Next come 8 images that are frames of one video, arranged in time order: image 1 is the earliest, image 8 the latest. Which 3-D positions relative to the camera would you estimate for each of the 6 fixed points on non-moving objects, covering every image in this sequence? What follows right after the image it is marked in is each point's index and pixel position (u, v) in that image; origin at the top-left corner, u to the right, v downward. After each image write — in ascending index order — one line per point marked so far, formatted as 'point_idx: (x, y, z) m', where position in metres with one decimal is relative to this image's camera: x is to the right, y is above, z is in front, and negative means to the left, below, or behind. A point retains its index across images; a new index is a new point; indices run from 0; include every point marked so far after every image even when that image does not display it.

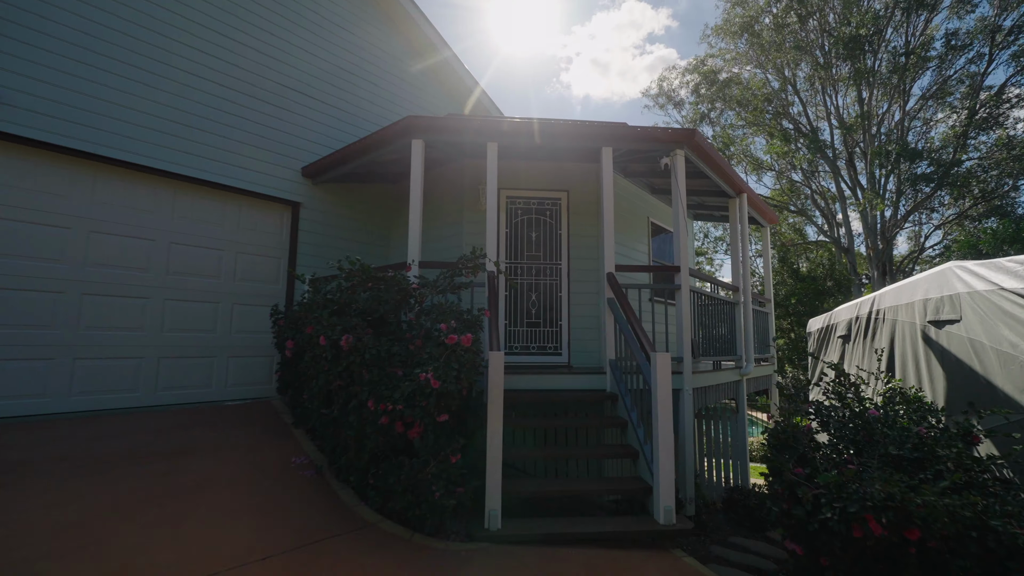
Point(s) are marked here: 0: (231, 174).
0: (-3.7, +1.5, +5.7) m
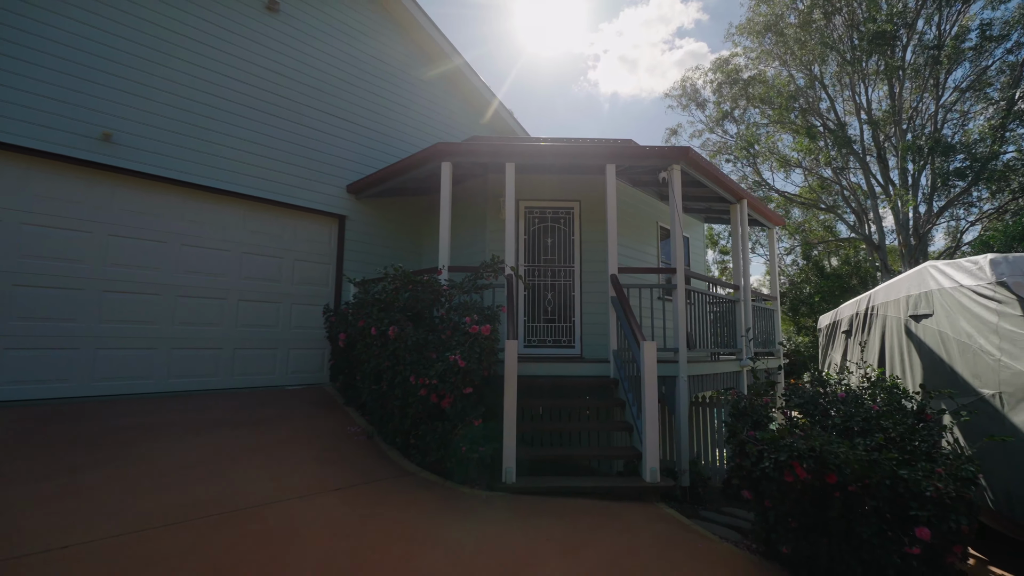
0: (-3.5, +1.4, +6.8) m
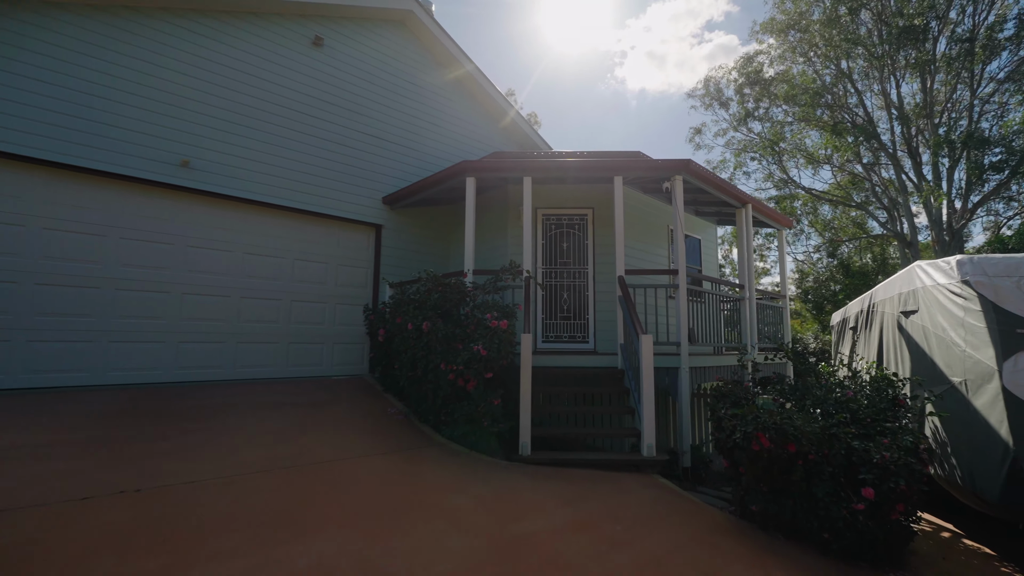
0: (-3.2, +1.4, +7.7) m
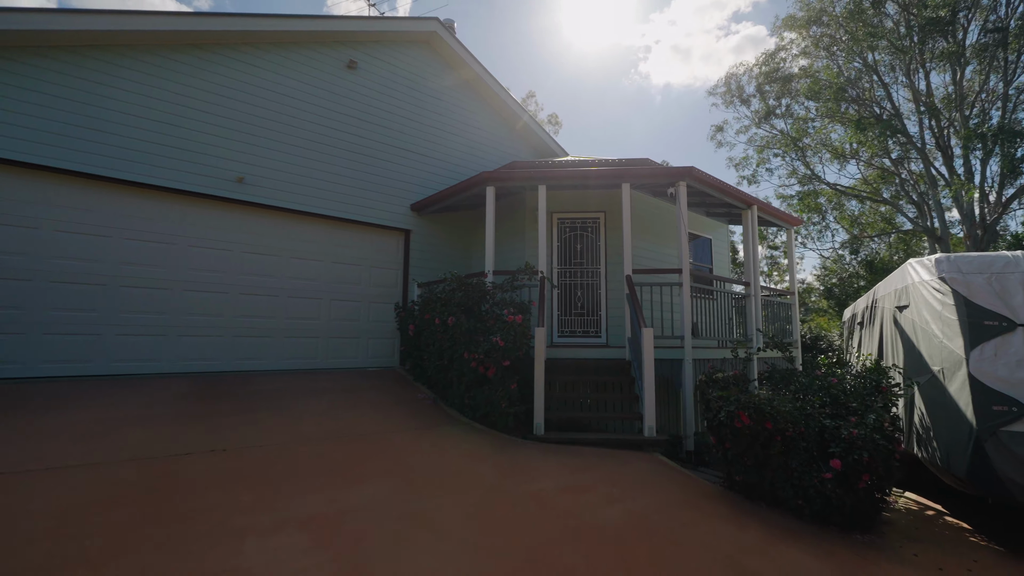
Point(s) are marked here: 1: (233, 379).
0: (-2.9, +1.4, +8.6) m
1: (-4.0, -1.3, +6.7) m
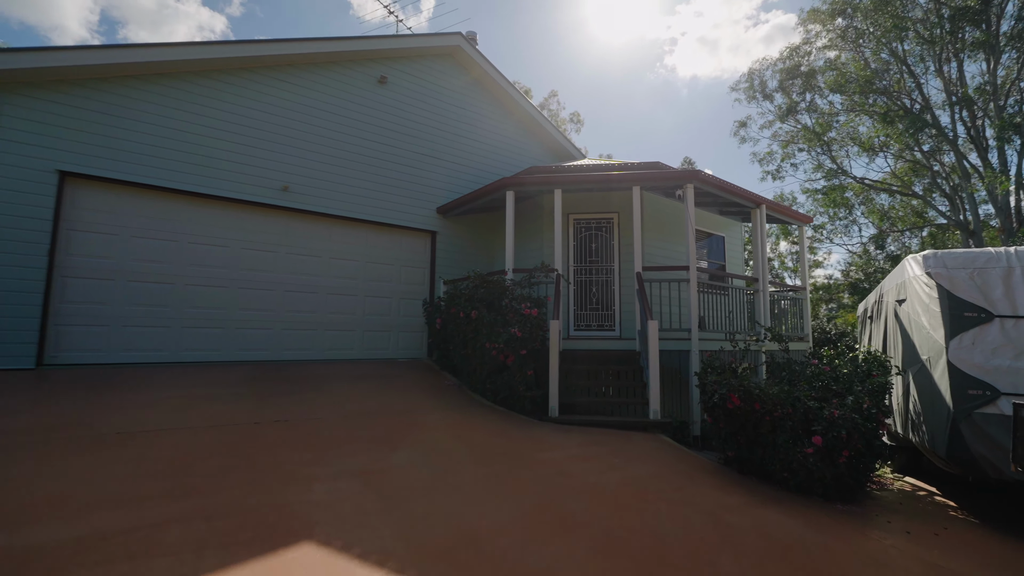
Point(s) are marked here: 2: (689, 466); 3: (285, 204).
0: (-2.6, +1.5, +9.3) m
1: (-3.7, -1.3, +7.6) m
2: (+2.0, -2.0, +5.2) m
3: (-4.0, +1.5, +8.3) m
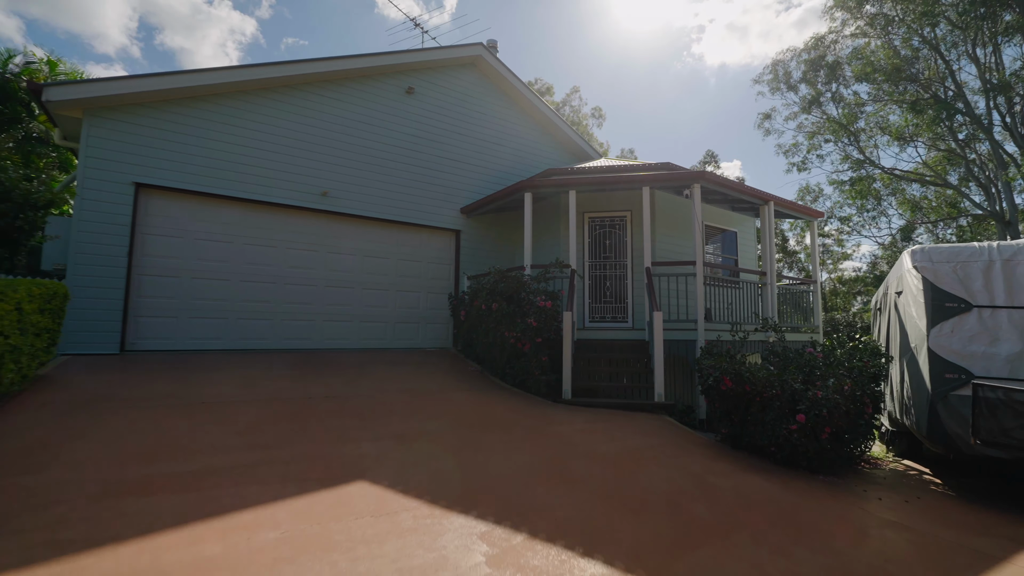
0: (-2.2, +1.6, +10.1) m
1: (-3.4, -1.2, +8.5) m
2: (+2.2, -1.9, +5.8) m
3: (-3.7, +1.6, +9.2) m
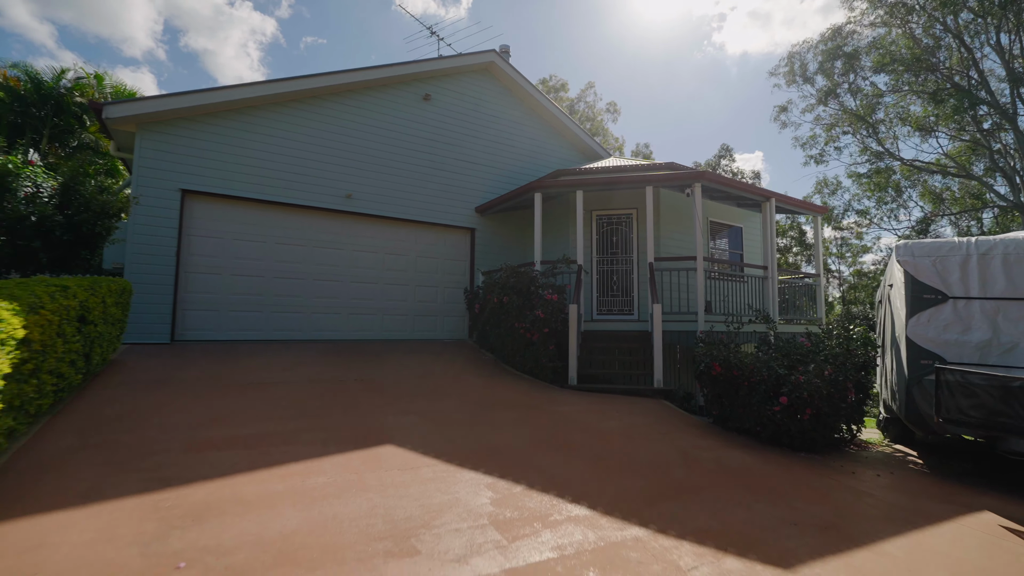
0: (-1.9, +1.7, +10.8) m
1: (-3.2, -1.1, +9.2) m
2: (+2.3, -1.8, +6.4) m
3: (-3.4, +1.7, +9.9) m
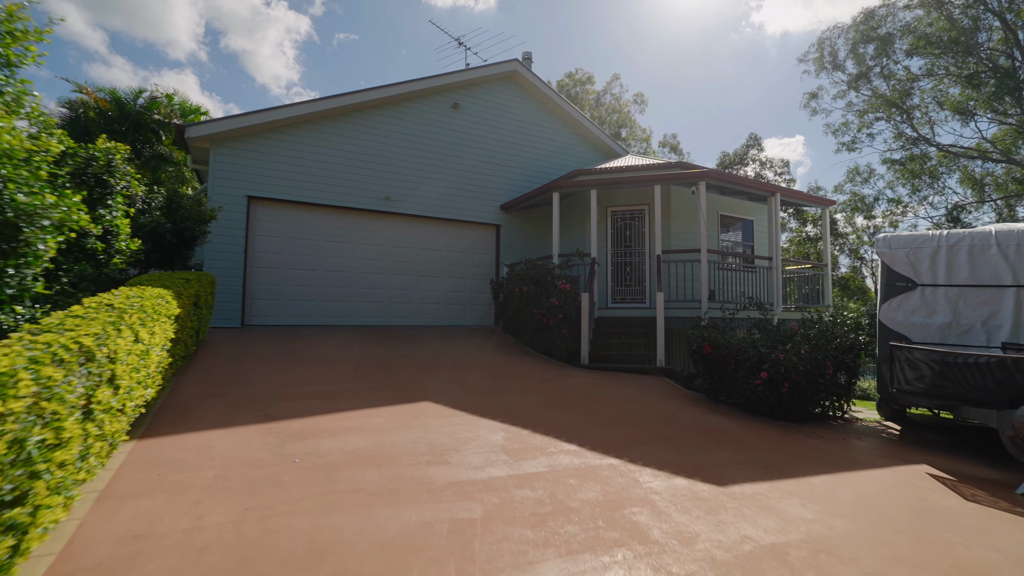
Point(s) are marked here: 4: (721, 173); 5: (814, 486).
0: (-1.4, +1.9, +11.9) m
1: (-2.7, -0.9, +10.5) m
2: (+2.5, -1.6, +7.3) m
3: (-2.9, +1.9, +11.1) m
4: (+4.3, +2.4, +9.7) m
5: (+2.6, -1.7, +4.1) m
